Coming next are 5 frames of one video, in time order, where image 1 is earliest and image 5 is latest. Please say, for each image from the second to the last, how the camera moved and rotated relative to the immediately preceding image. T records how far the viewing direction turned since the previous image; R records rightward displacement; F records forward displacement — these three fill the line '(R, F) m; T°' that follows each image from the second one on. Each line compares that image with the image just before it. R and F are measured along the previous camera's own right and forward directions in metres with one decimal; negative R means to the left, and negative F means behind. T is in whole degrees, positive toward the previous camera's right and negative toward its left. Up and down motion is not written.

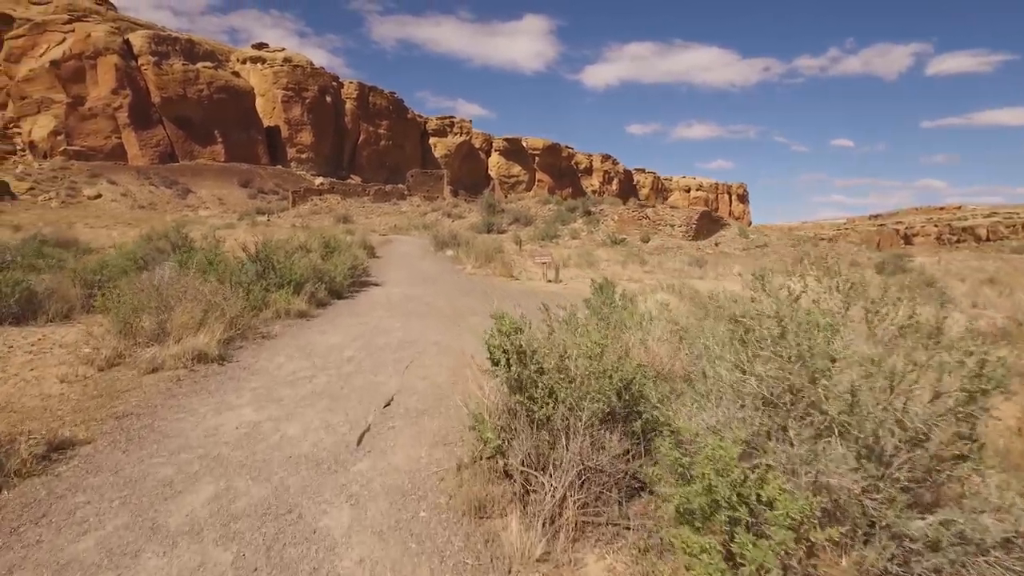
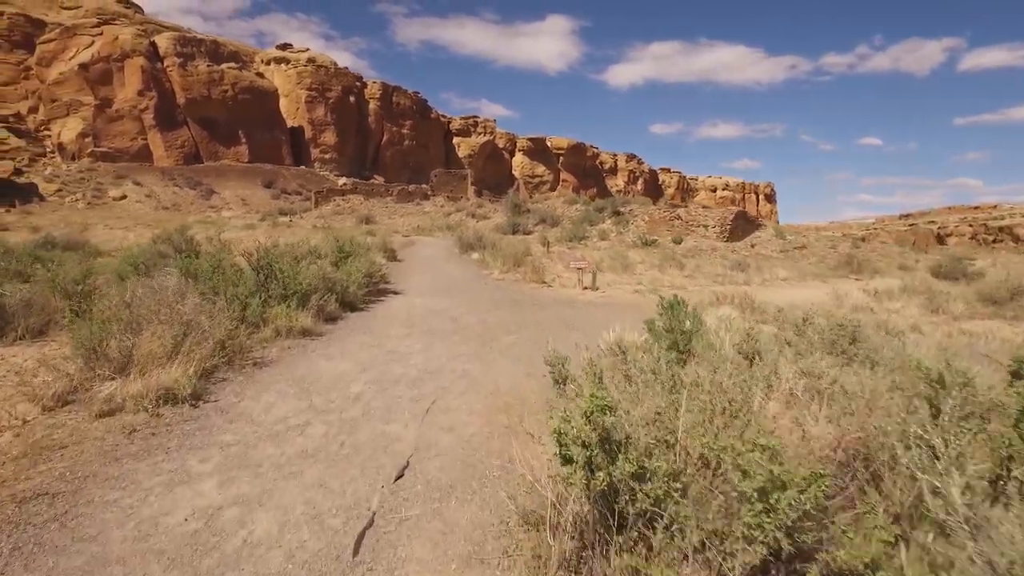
(-0.2, +1.3) m; -2°
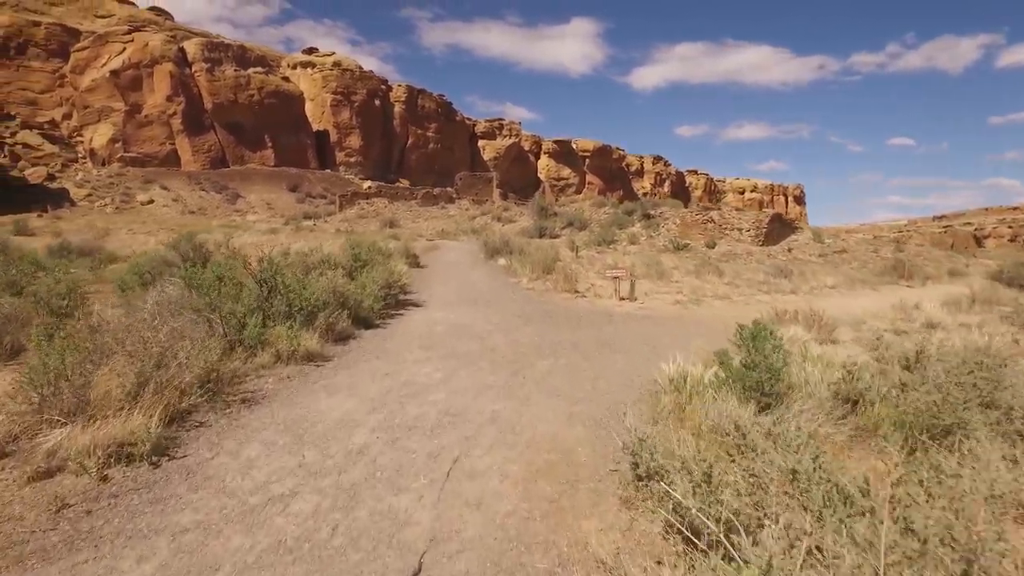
(-0.1, +1.1) m; -2°
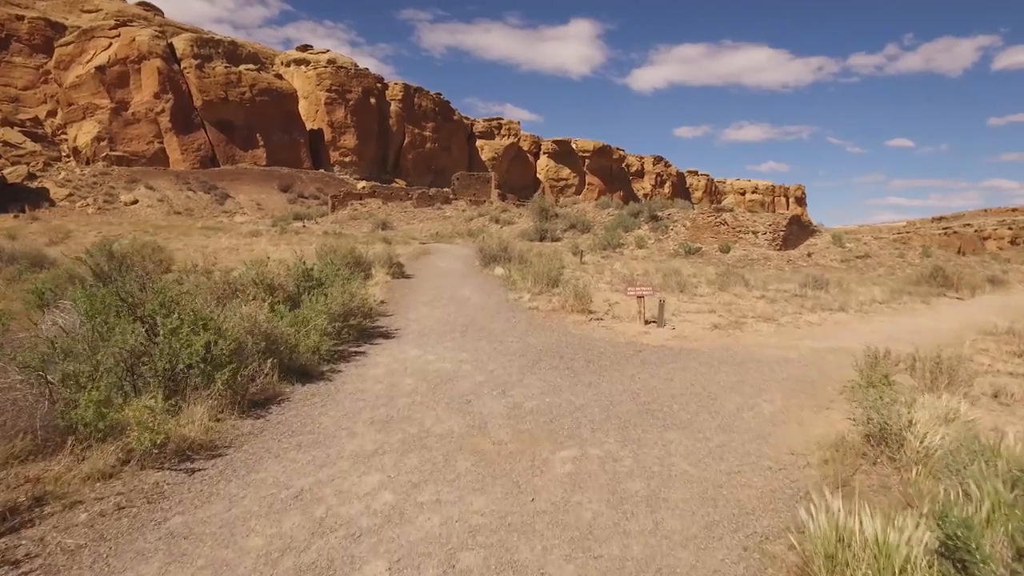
(0.0, +2.5) m; 0°
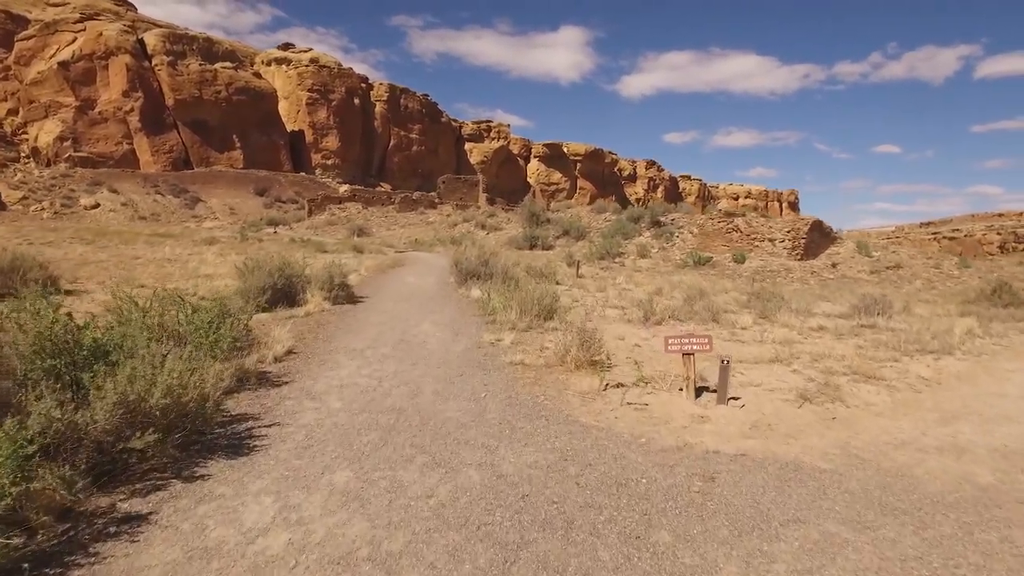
(+0.2, +4.0) m; +1°
